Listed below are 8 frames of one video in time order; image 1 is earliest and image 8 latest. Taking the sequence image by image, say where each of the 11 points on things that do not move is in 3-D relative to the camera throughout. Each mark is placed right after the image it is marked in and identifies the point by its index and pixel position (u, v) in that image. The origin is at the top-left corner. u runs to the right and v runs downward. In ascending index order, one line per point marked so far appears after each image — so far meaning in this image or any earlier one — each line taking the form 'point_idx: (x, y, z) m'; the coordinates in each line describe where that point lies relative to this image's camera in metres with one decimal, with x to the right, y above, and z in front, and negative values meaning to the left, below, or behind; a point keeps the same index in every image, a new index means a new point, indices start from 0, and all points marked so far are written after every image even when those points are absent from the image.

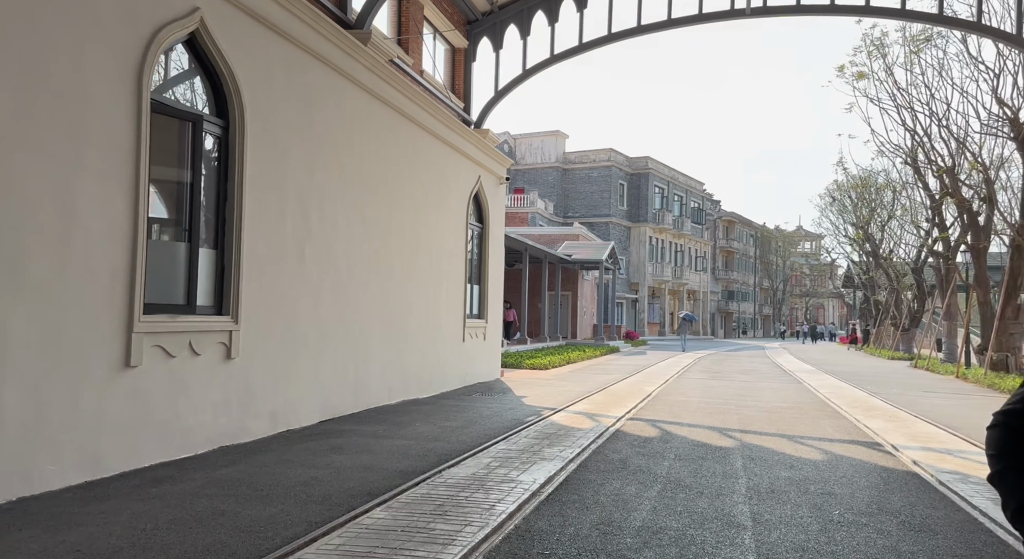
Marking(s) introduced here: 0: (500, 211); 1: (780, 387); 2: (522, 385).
0: (-0.2, +1.4, +15.9) m
1: (+6.1, -2.4, +19.1) m
2: (+0.2, -1.9, +15.2) m
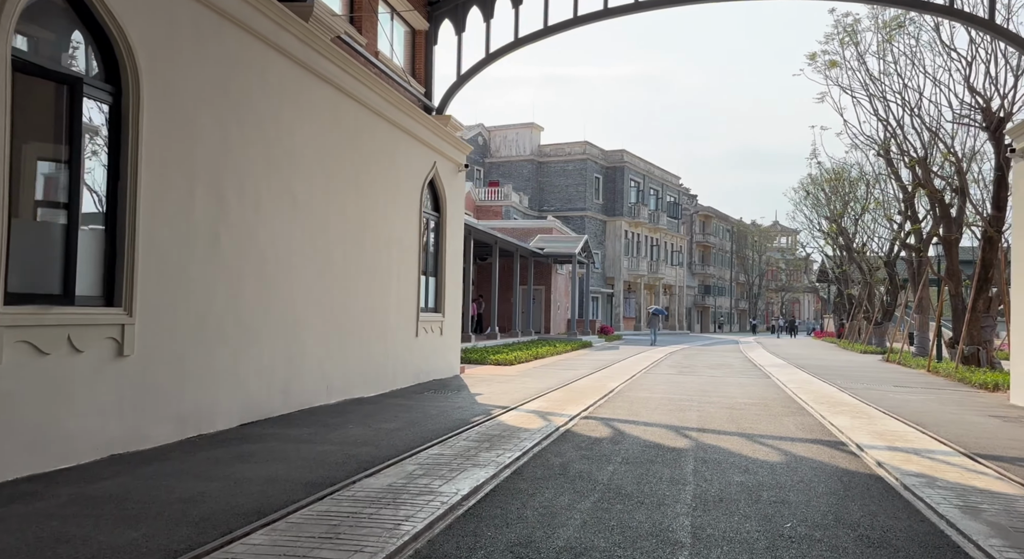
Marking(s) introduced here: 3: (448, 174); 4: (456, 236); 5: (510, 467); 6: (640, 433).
0: (-1.0, +1.5, +15.3) m
1: (+5.2, -2.3, +18.7) m
2: (-0.6, -1.8, +14.7) m
3: (-1.1, +1.9, +14.7) m
4: (-1.0, +0.8, +15.2) m
5: (0.0, -1.4, +6.2) m
6: (+1.4, -1.7, +9.1) m
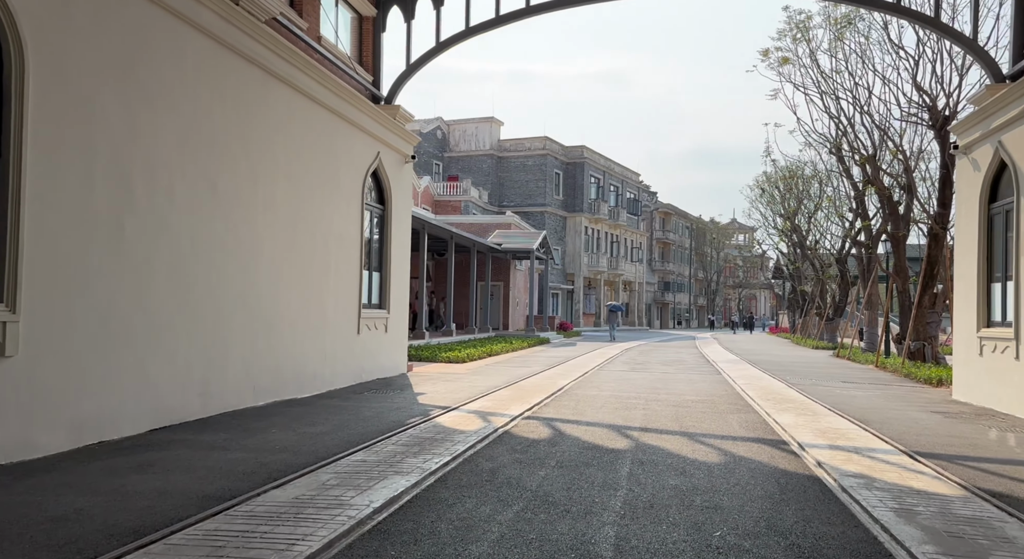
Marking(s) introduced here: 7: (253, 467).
0: (-1.9, +1.6, +15.0) m
1: (+4.1, -2.2, +18.6) m
2: (-1.5, -1.7, +14.3) m
3: (-2.0, +2.0, +14.4) m
4: (-1.9, +0.9, +14.9) m
5: (-0.5, -1.4, +5.9) m
6: (+0.7, -1.6, +8.9) m
7: (-1.8, -1.3, +5.7) m
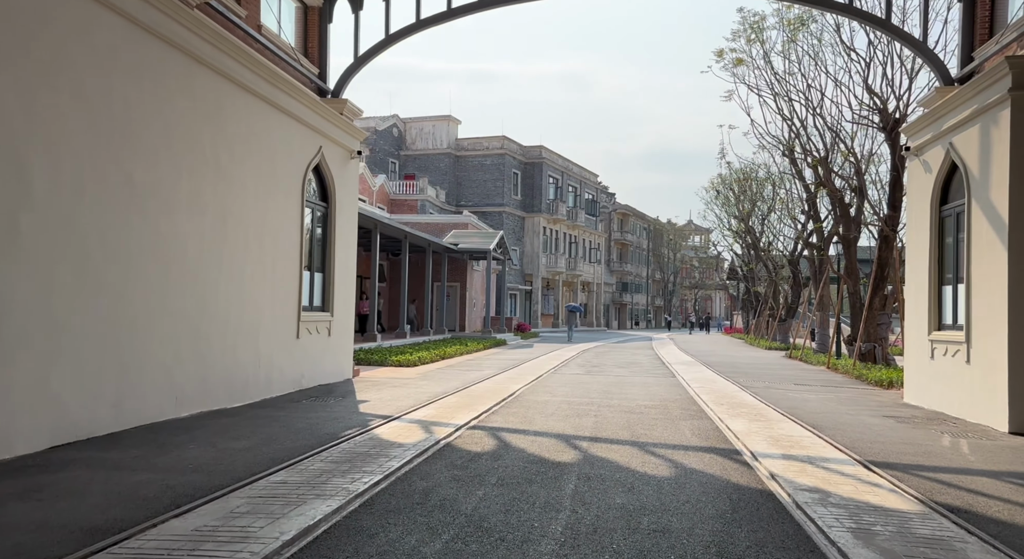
0: (-2.8, +1.5, +14.4) m
1: (+3.1, -2.2, +18.4) m
2: (-2.3, -1.8, +13.8) m
3: (-2.9, +2.0, +13.8) m
4: (-2.8, +0.9, +14.3) m
5: (-1.0, -1.4, +5.4) m
6: (+0.1, -1.7, +8.4) m
7: (-2.2, -1.3, +5.2) m
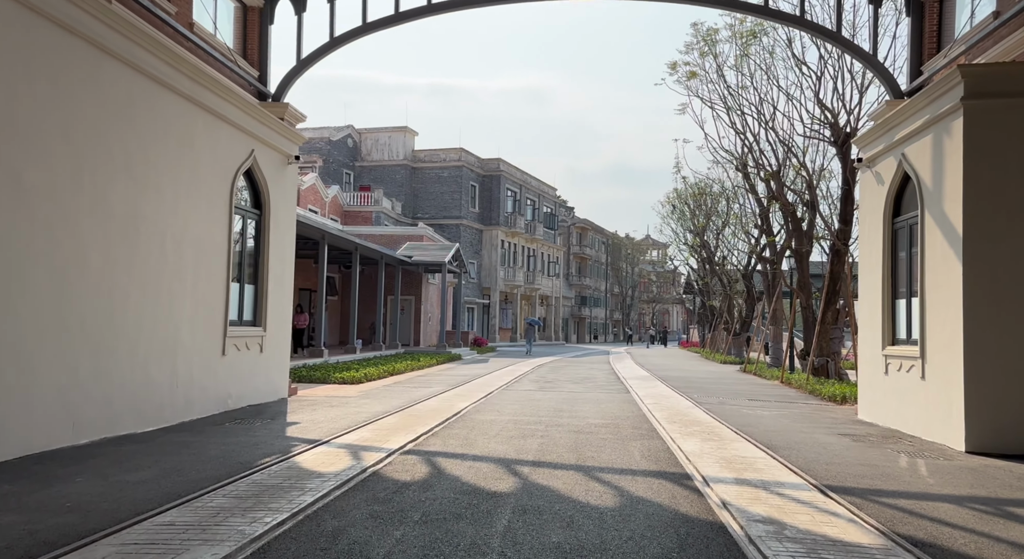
0: (-3.7, +1.3, +13.7) m
1: (+2.0, -2.5, +17.9) m
2: (-3.2, -2.0, +13.0) m
3: (-3.7, +1.8, +13.1) m
4: (-3.7, +0.6, +13.5) m
5: (-1.4, -1.5, +4.7) m
6: (-0.5, -1.8, +7.8) m
7: (-2.6, -1.4, +4.4) m
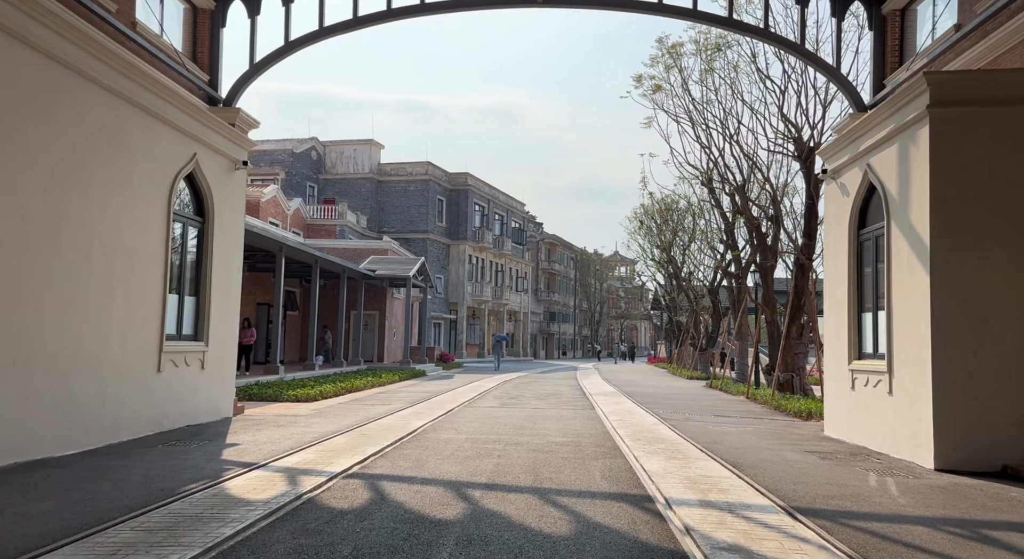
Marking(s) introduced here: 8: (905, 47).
0: (-4.3, +1.1, +13.1) m
1: (+1.2, -2.8, +17.4) m
2: (-3.8, -2.2, +12.4) m
3: (-4.4, +1.6, +12.5) m
4: (-4.3, +0.4, +12.9) m
5: (-1.8, -1.5, +4.1) m
6: (-0.9, -1.9, +7.3) m
7: (-2.9, -1.4, +3.8) m
8: (+7.8, +4.6, +16.6) m
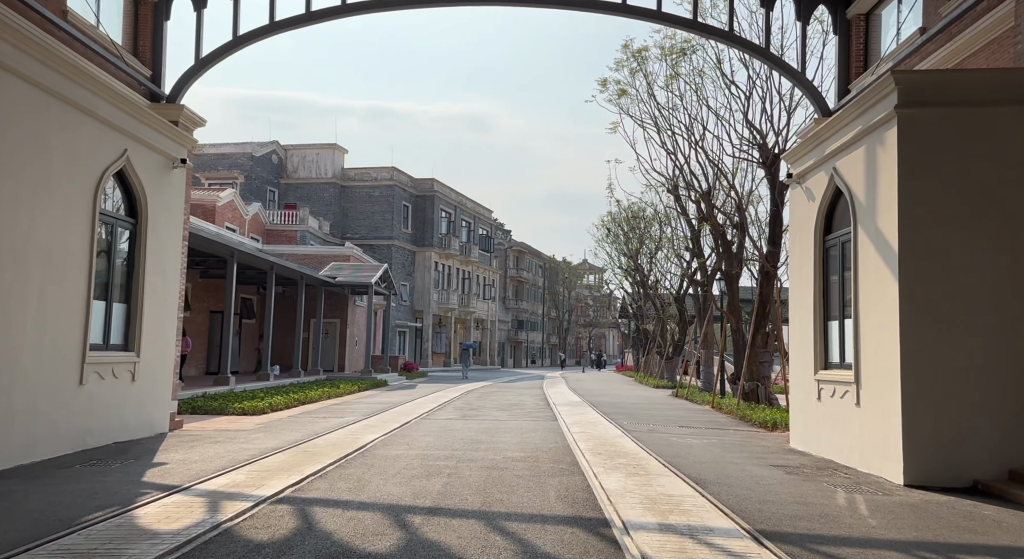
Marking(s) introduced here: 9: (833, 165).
0: (-5.0, +1.0, +12.3) m
1: (+0.3, -2.9, +16.8) m
2: (-4.4, -2.3, +11.6) m
3: (-5.0, +1.5, +11.7) m
4: (-5.0, +0.4, +12.2) m
5: (-2.1, -1.5, +3.5) m
6: (-1.4, -1.9, +6.6) m
7: (-3.3, -1.4, +3.1) m
8: (+6.9, +4.4, +16.3) m
9: (+4.8, +1.7, +12.4) m
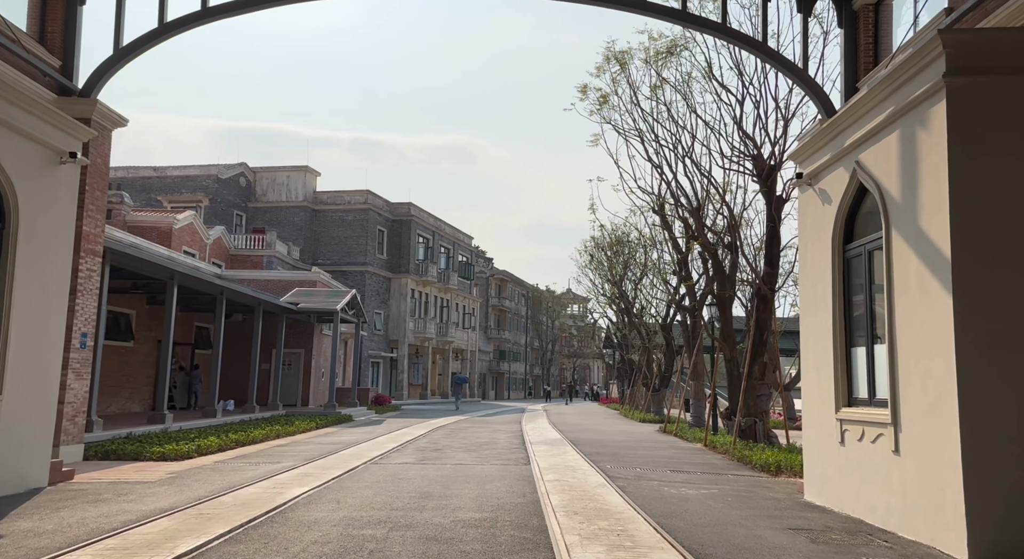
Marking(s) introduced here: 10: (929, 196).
0: (-5.5, +0.8, +10.0) m
1: (-0.3, -3.3, +14.4) m
2: (-5.0, -2.4, +9.2) m
3: (-5.5, +1.3, +9.4) m
4: (-5.5, +0.1, +9.8) m
5: (-2.5, -1.4, +1.1) m
6: (-1.8, -1.9, +4.3) m
7: (-3.6, -1.3, +0.7) m
8: (+6.3, +4.1, +14.3) m
9: (+4.2, +1.5, +10.3) m
10: (+4.2, +0.8, +8.4) m
